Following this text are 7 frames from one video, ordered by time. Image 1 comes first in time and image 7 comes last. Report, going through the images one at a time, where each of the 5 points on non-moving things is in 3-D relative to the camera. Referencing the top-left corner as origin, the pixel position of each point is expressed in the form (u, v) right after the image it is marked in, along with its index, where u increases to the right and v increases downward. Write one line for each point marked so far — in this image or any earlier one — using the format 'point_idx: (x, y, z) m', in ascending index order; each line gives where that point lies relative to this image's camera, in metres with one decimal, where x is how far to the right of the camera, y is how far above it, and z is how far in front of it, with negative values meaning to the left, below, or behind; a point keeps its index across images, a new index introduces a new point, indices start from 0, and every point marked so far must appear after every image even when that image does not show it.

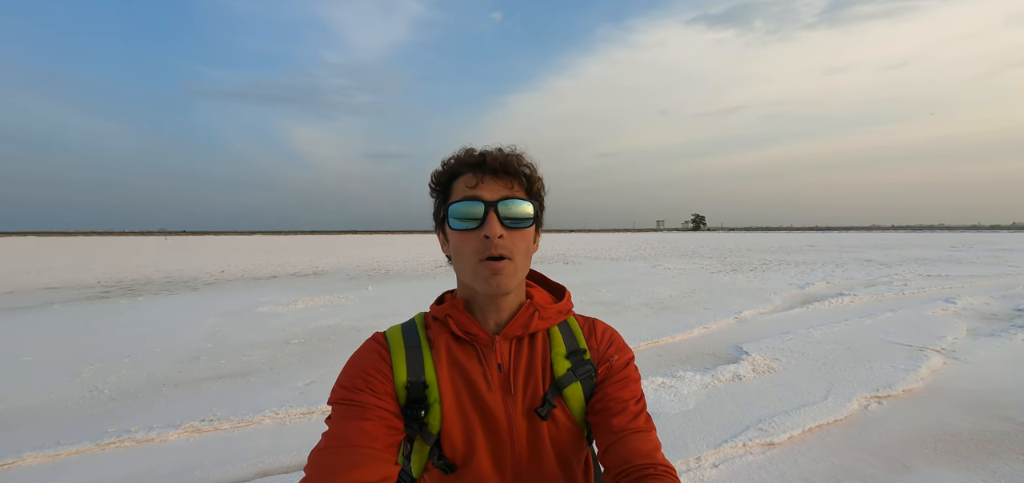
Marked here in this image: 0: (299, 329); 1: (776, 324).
0: (-2.6, -1.2, +5.6) m
1: (+5.1, -1.4, +8.0) m
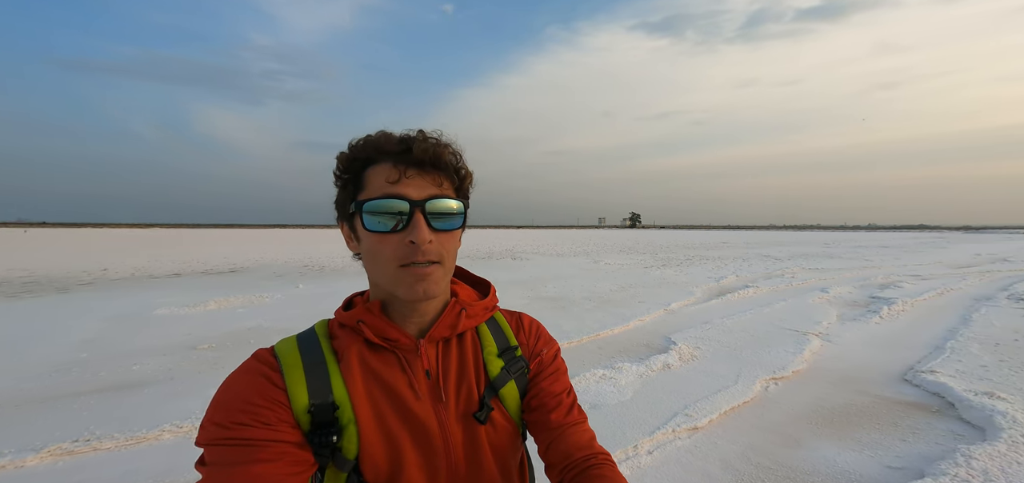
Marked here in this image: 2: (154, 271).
0: (-3.6, -1.1, +5.4) m
1: (+3.8, -1.4, +8.8) m
2: (-8.7, -0.7, +11.0) m
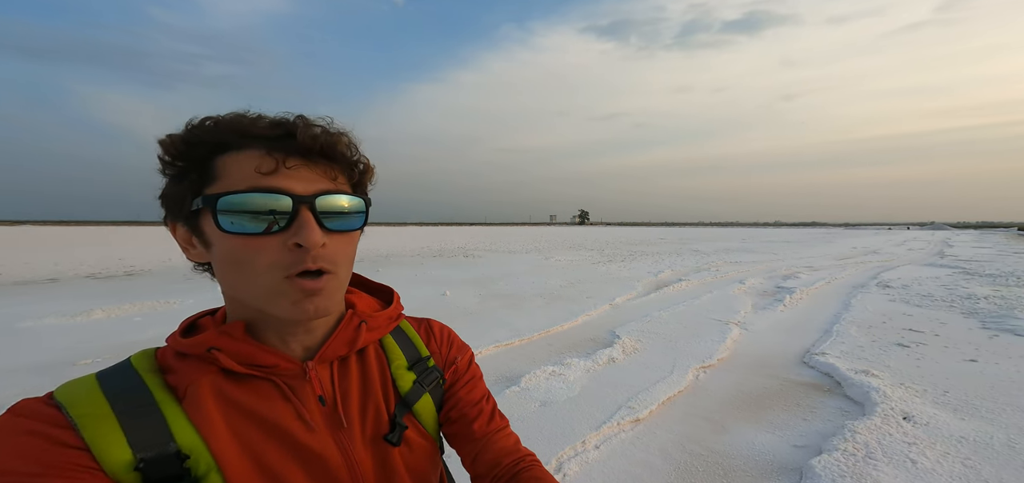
0: (-4.4, -1.0, +5.1) m
1: (+2.6, -1.3, +9.2) m
2: (-10.0, -0.6, +10.1) m
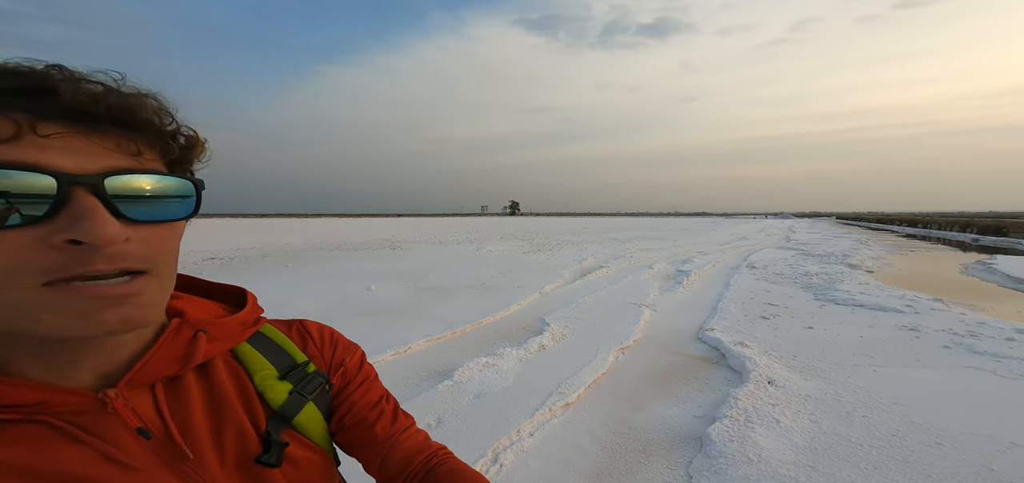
0: (-5.2, -0.9, +4.6) m
1: (+1.1, -1.1, +9.7) m
2: (-11.6, -0.4, +8.7) m
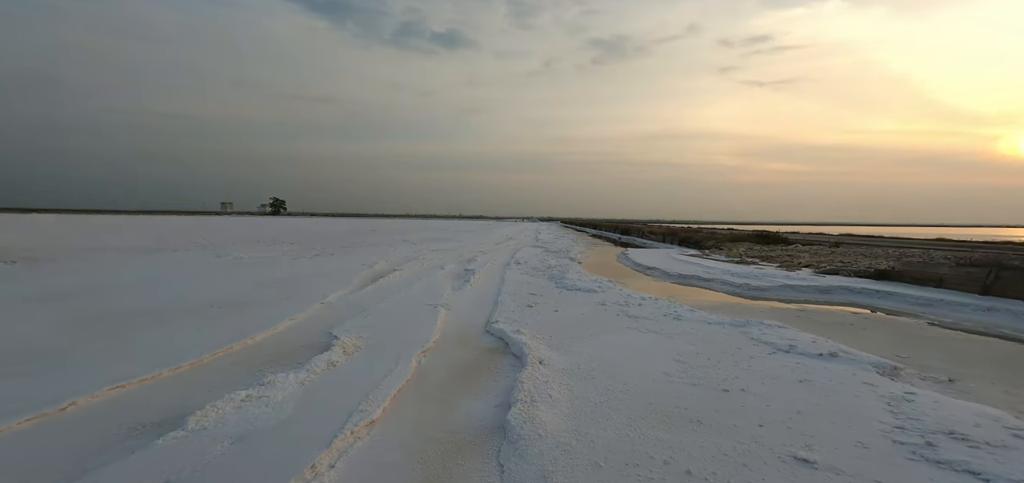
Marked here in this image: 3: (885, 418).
0: (-6.4, -1.0, +1.5) m
1: (-3.4, -1.2, +9.1) m
2: (-13.9, -0.6, +2.1) m
3: (+4.1, -2.1, +5.4) m
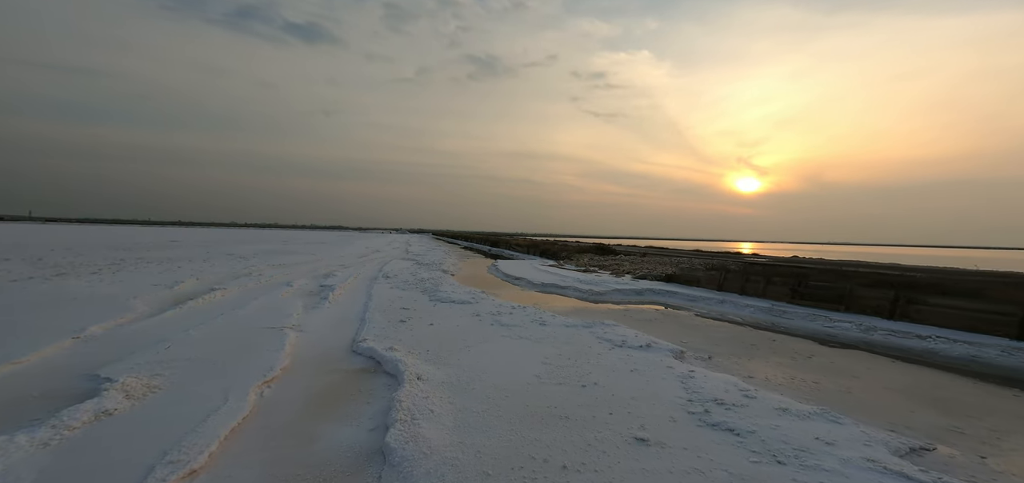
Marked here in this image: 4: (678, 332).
0: (-5.4, -1.1, -1.0) m
1: (-5.8, -1.4, +7.1) m
2: (-12.5, -0.6, -3.6) m
3: (+2.5, -2.3, +6.8) m
4: (+3.5, -1.9, +9.5) m
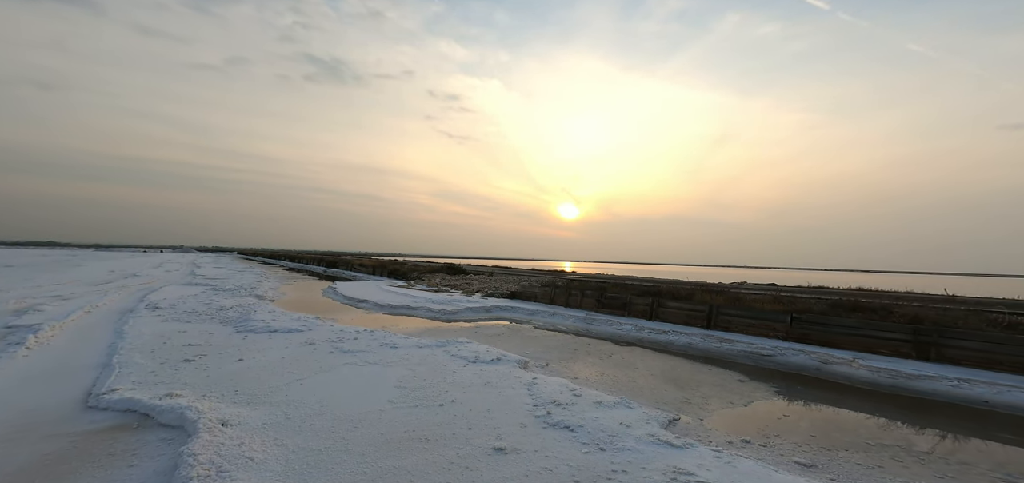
0: (-3.5, -1.0, -3.1) m
1: (-7.4, -1.6, +4.1) m
2: (-8.8, -0.4, -8.5) m
3: (+0.2, -2.6, +7.4) m
4: (-0.1, -2.3, +10.2) m
